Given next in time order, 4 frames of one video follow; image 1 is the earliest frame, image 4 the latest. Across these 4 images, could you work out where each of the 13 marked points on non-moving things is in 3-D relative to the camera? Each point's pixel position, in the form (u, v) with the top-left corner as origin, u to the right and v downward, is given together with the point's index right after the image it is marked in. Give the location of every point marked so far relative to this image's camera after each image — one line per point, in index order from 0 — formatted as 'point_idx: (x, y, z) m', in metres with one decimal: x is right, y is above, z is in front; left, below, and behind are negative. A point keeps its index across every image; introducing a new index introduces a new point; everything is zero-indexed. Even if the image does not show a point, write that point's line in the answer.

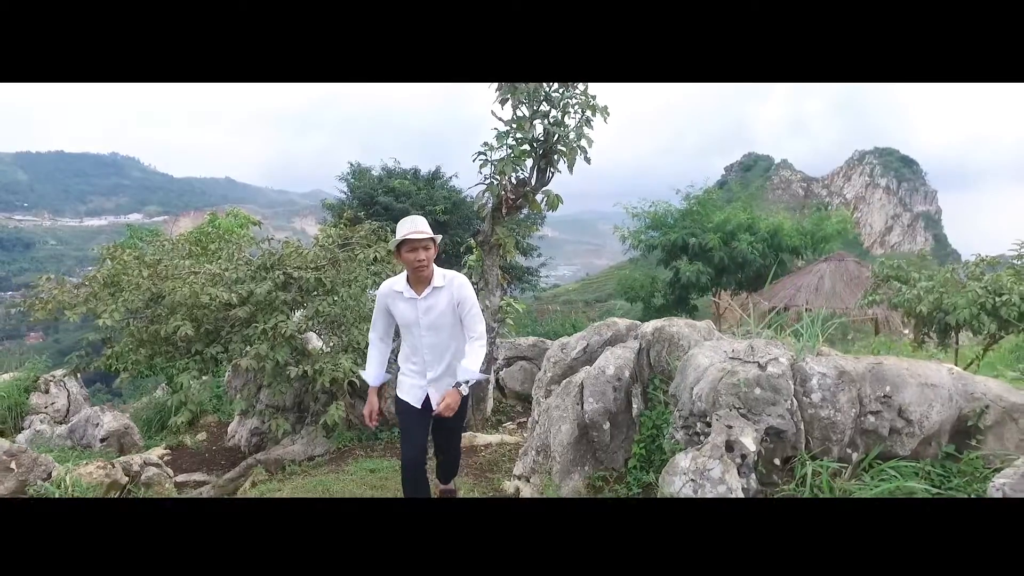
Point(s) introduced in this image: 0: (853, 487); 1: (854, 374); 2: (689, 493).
0: (+1.2, -0.7, +2.4) m
1: (+1.3, -0.3, +2.6) m
2: (+0.6, -0.7, +2.5) m
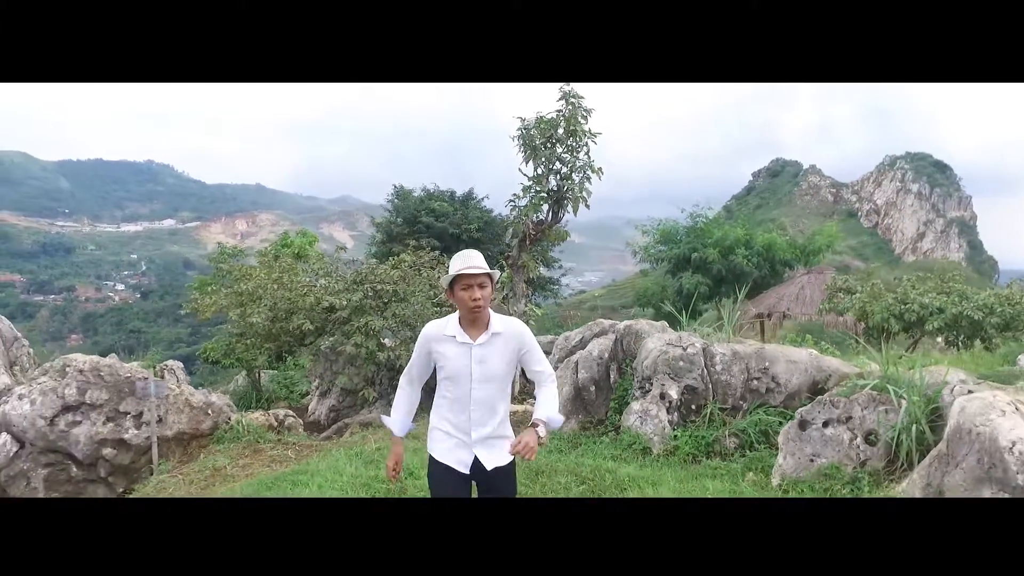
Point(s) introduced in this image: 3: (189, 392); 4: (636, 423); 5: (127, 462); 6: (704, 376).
0: (+1.4, -0.8, +3.8) m
1: (+1.5, -0.4, +4.0) m
2: (+0.8, -0.8, +3.9) m
3: (-2.3, -0.7, +4.6) m
4: (+0.7, -0.8, +3.9) m
5: (-2.5, -1.1, +4.1) m
6: (+1.2, -0.5, +3.9) m
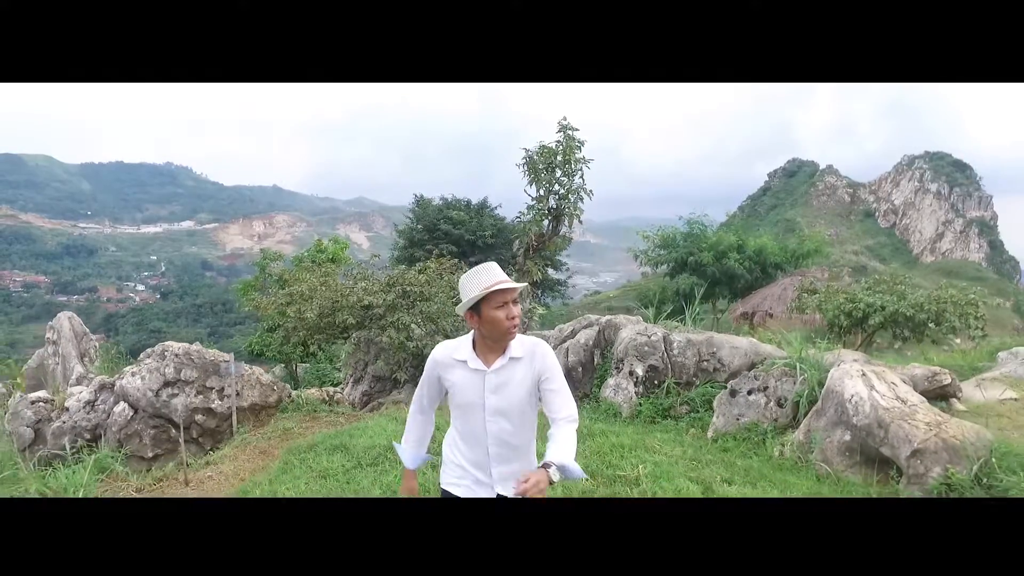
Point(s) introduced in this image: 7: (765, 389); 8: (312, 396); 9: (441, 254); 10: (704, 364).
0: (+1.4, -0.8, +4.8) m
1: (+1.5, -0.4, +5.0) m
2: (+0.8, -0.8, +4.9) m
3: (-2.3, -0.8, +5.7) m
4: (+0.8, -0.8, +4.9) m
5: (-2.5, -1.1, +5.2) m
6: (+1.2, -0.6, +4.9) m
7: (+1.8, -0.7, +4.4) m
8: (-1.9, -1.0, +5.6) m
9: (-0.7, +0.3, +6.3) m
10: (+1.5, -0.6, +4.9) m
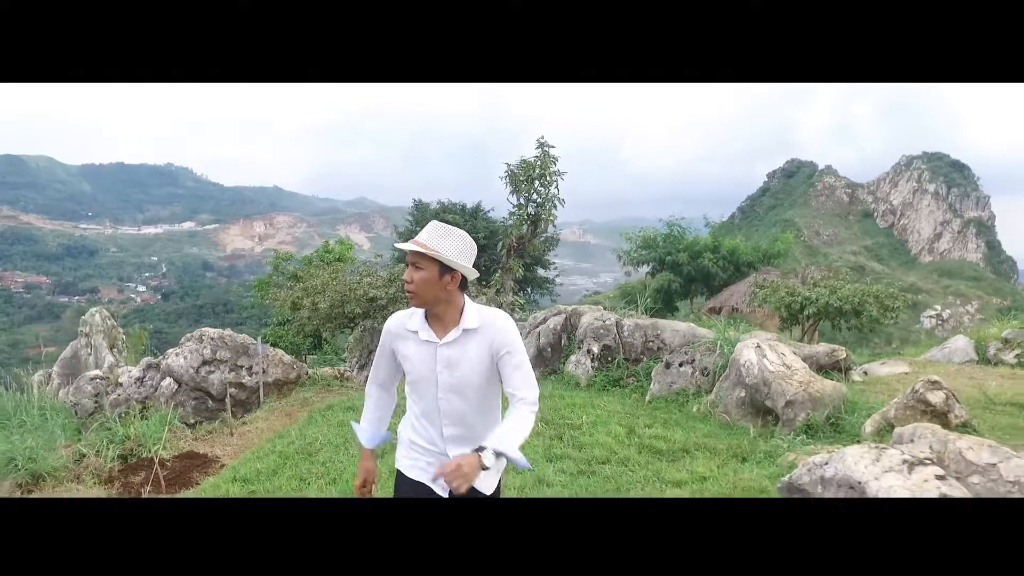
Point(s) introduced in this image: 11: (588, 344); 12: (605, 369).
0: (+1.2, -0.8, +5.8) m
1: (+1.3, -0.4, +6.0) m
2: (+0.6, -0.8, +5.9) m
3: (-2.5, -0.7, +6.7) m
4: (+0.6, -0.8, +5.9) m
5: (-2.7, -1.1, +6.2) m
6: (+1.0, -0.5, +5.9) m
7: (+1.6, -0.6, +5.4) m
8: (-2.0, -0.9, +6.6) m
9: (-0.9, +0.4, +7.2) m
10: (+1.3, -0.5, +5.9) m
11: (+0.8, -0.5, +5.9) m
12: (+0.9, -0.8, +5.8) m
